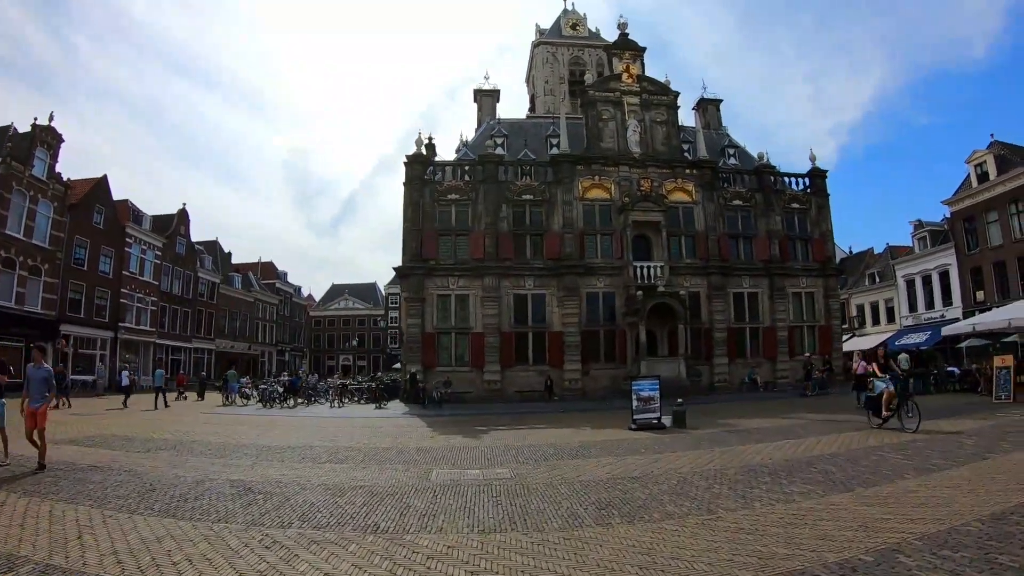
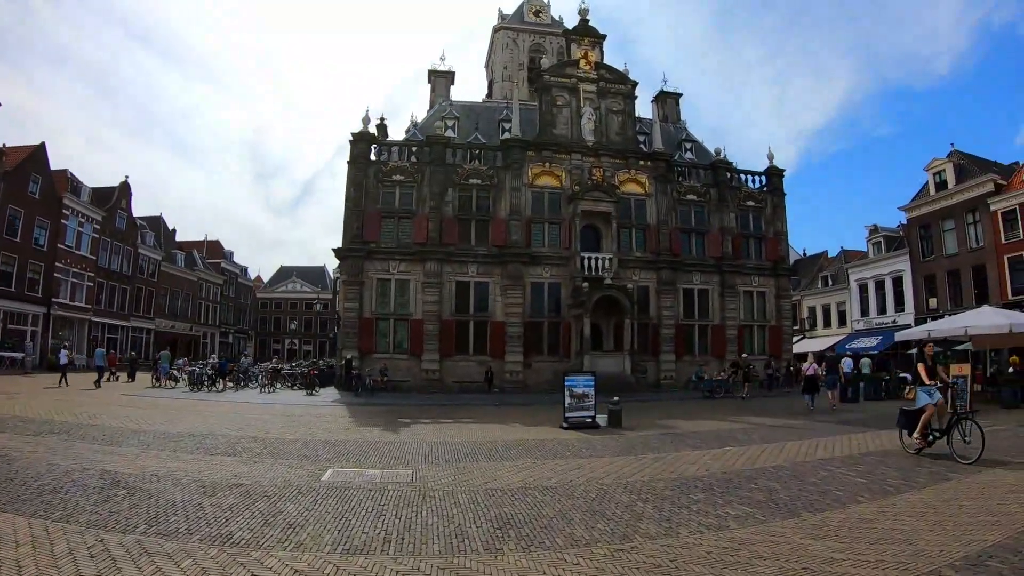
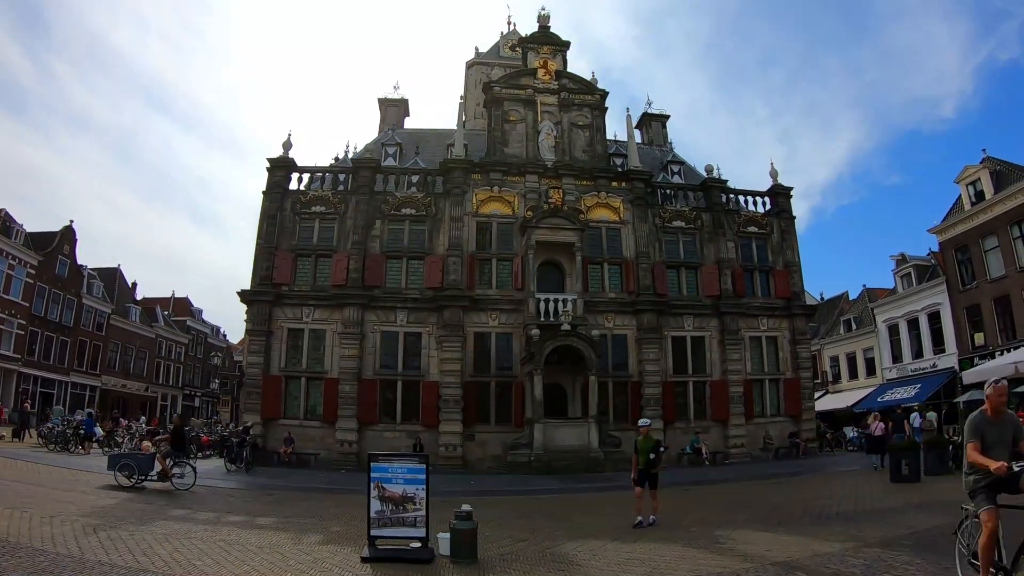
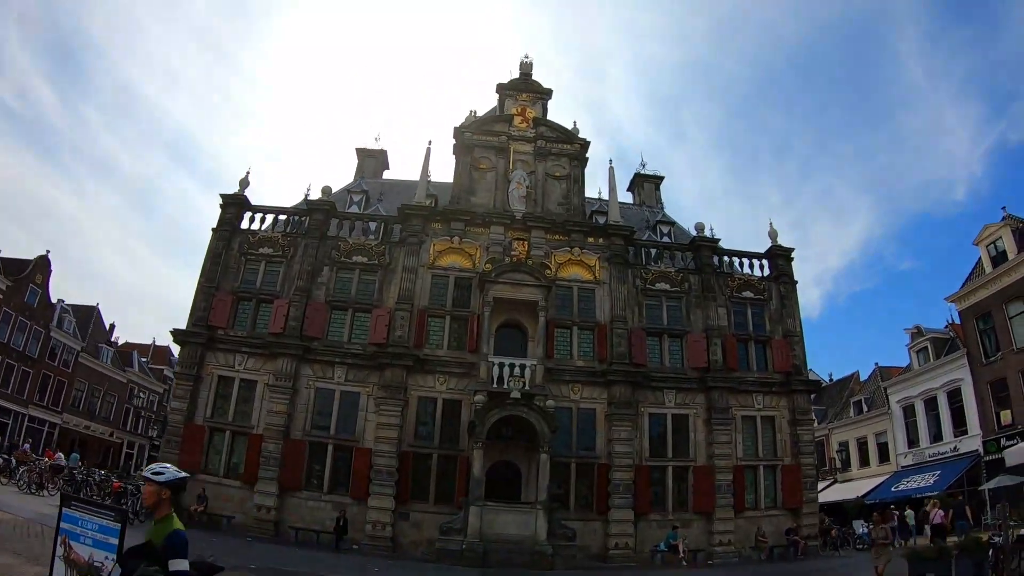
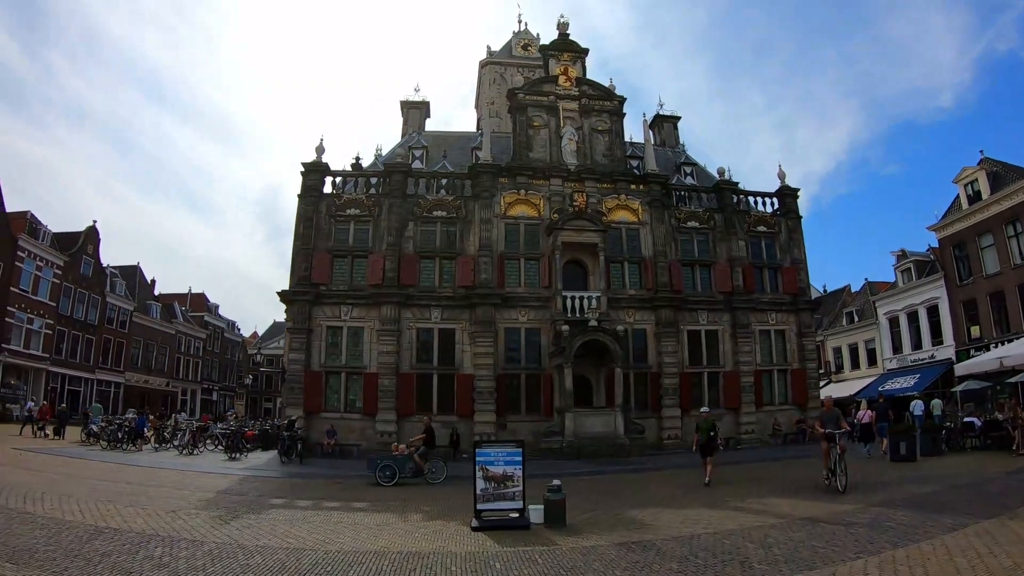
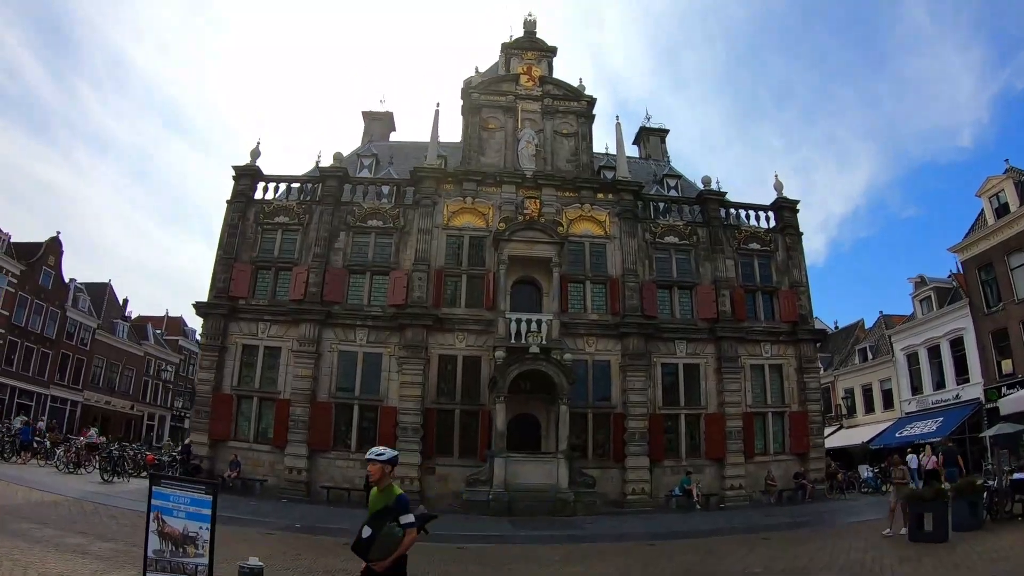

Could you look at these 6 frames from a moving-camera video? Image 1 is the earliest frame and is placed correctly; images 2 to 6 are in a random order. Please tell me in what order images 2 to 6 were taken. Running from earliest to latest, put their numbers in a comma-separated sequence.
2, 5, 3, 6, 4
